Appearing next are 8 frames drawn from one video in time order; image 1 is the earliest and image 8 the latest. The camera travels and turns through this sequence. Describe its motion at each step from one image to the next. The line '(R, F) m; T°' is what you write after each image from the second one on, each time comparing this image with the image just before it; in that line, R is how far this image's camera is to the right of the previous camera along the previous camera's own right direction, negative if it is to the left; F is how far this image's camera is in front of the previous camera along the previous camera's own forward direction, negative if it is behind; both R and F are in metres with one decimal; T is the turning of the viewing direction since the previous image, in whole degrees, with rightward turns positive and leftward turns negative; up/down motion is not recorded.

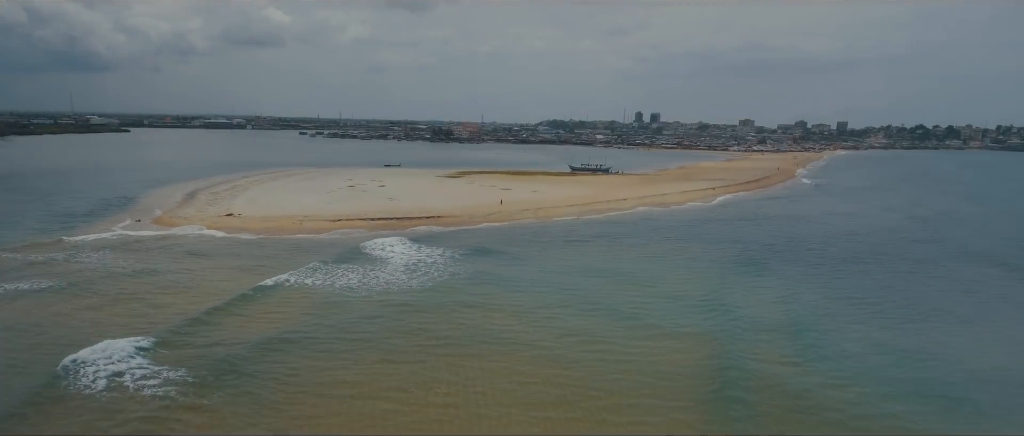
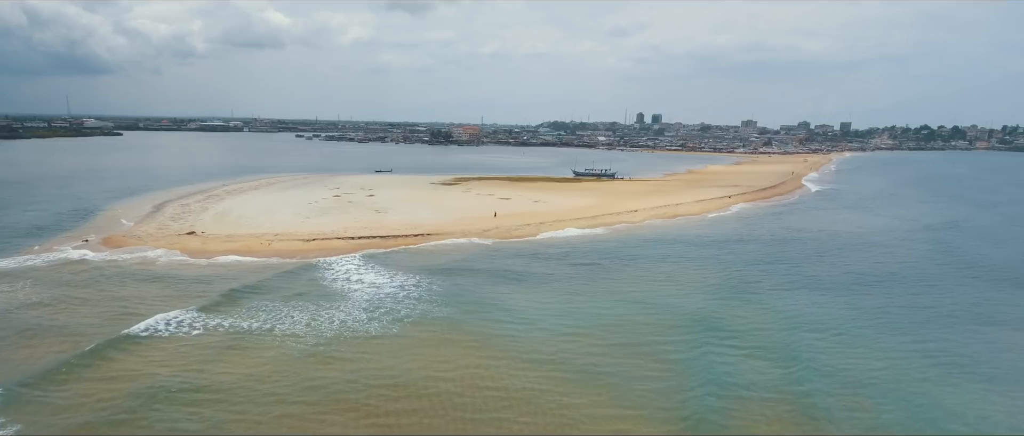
(+0.1, +2.8) m; 0°
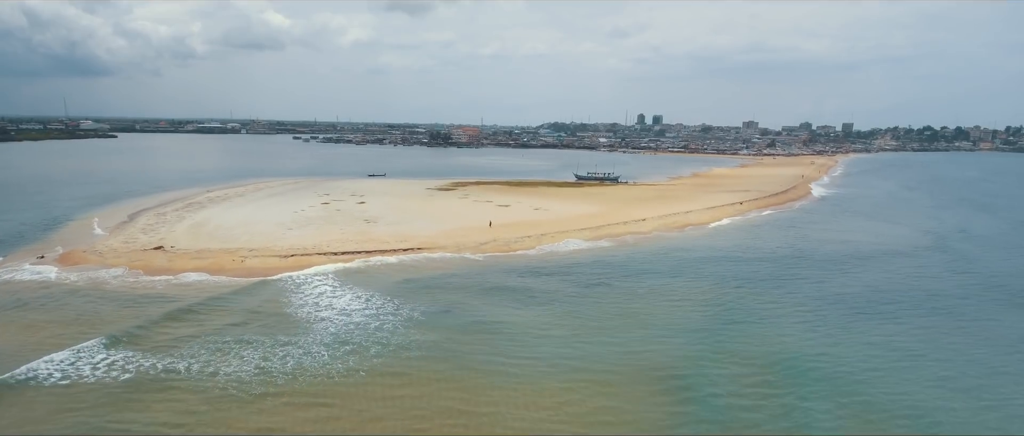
(+0.1, +1.9) m; 0°
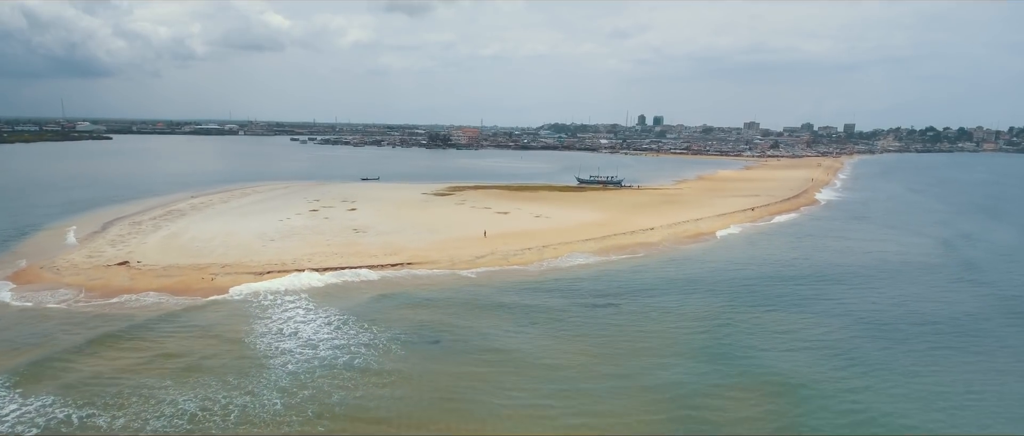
(0.0, +1.7) m; 0°
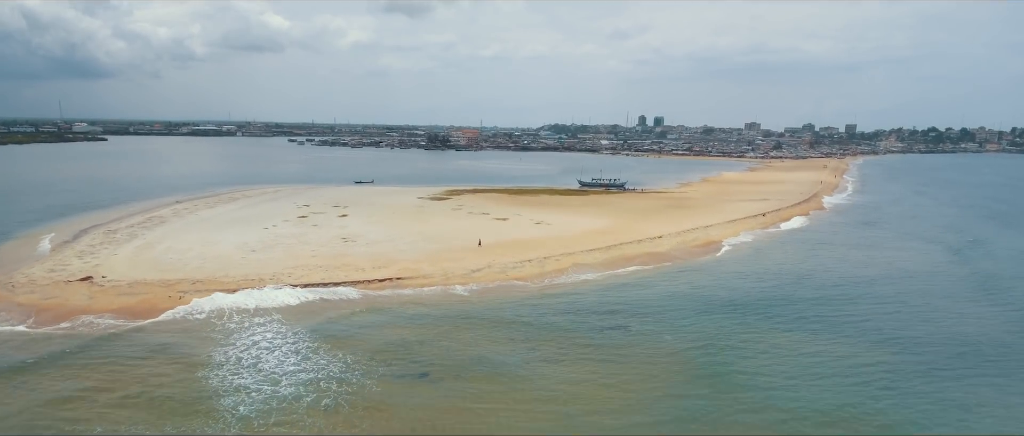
(0.0, +1.5) m; 0°
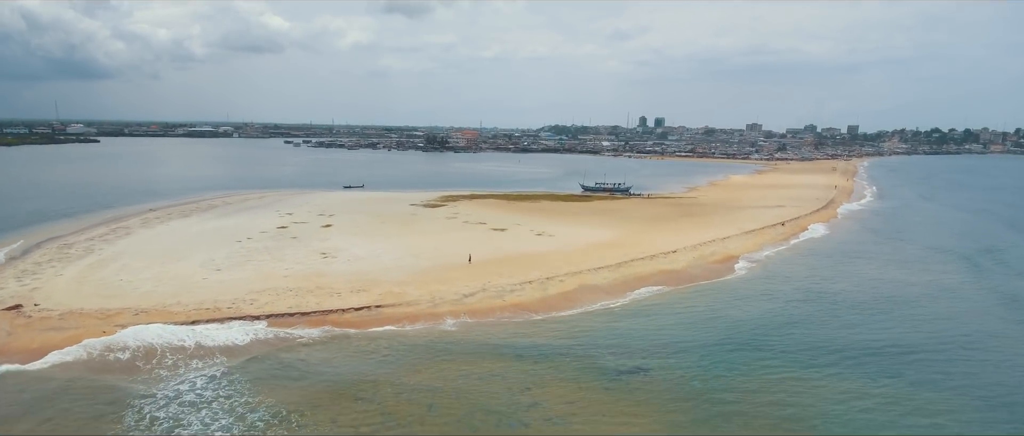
(+0.1, +2.3) m; 0°
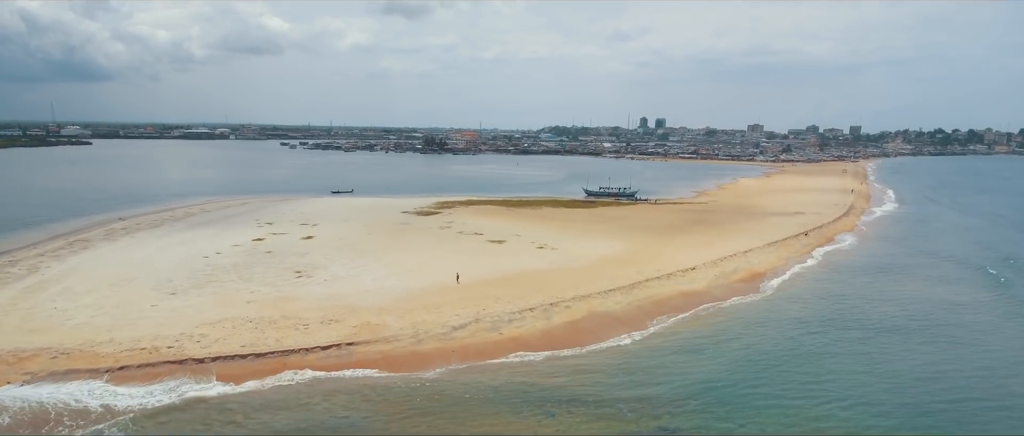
(+0.1, +2.3) m; 0°
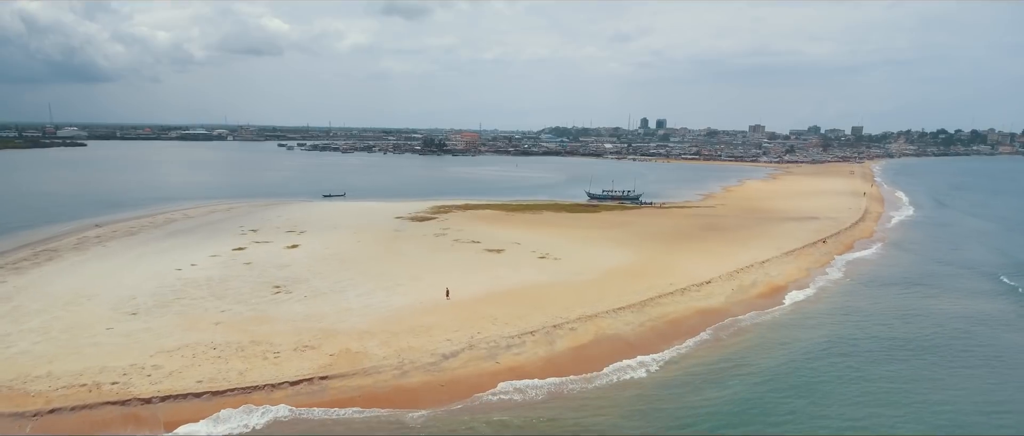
(0.0, +1.6) m; 0°
